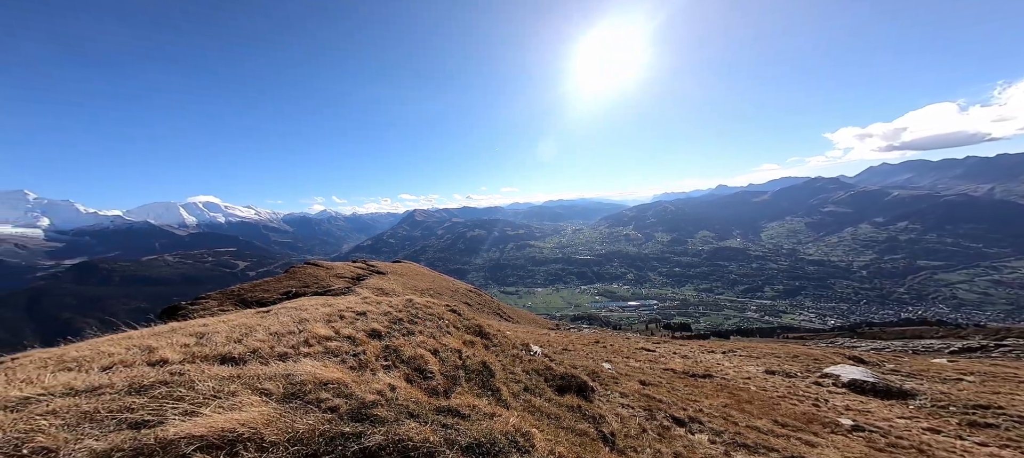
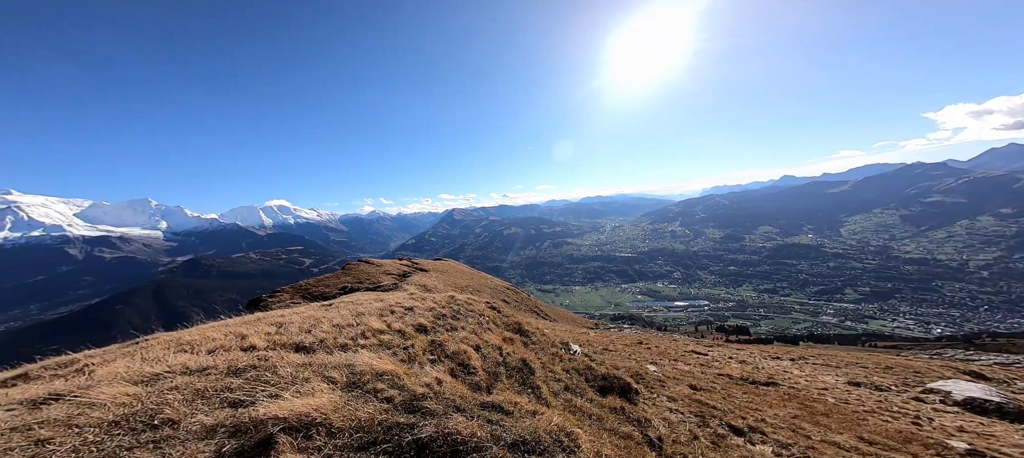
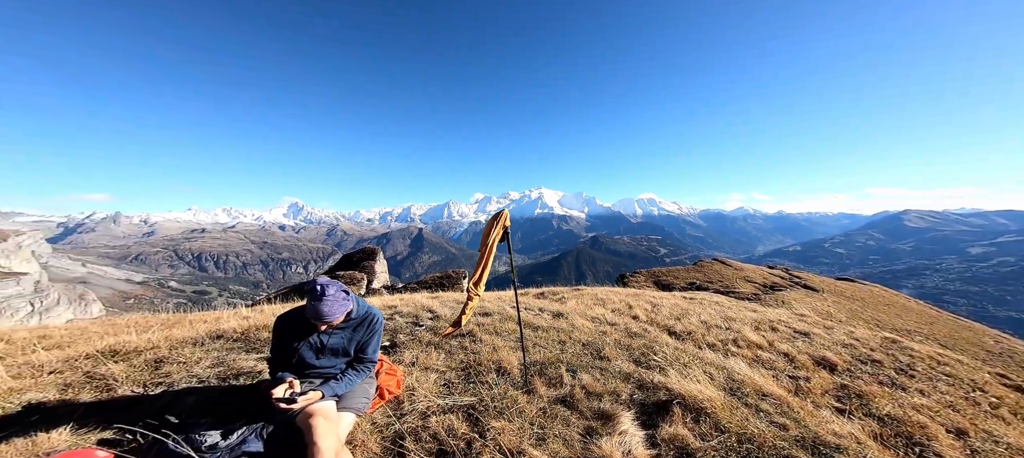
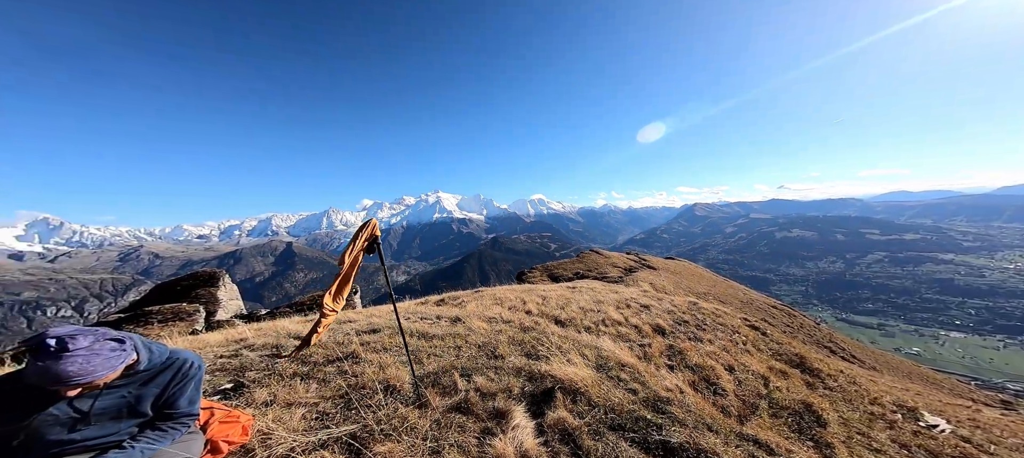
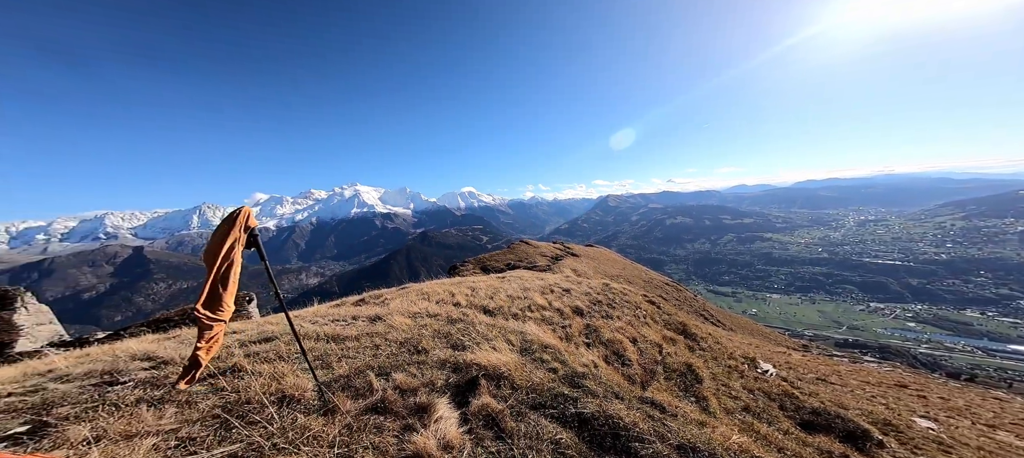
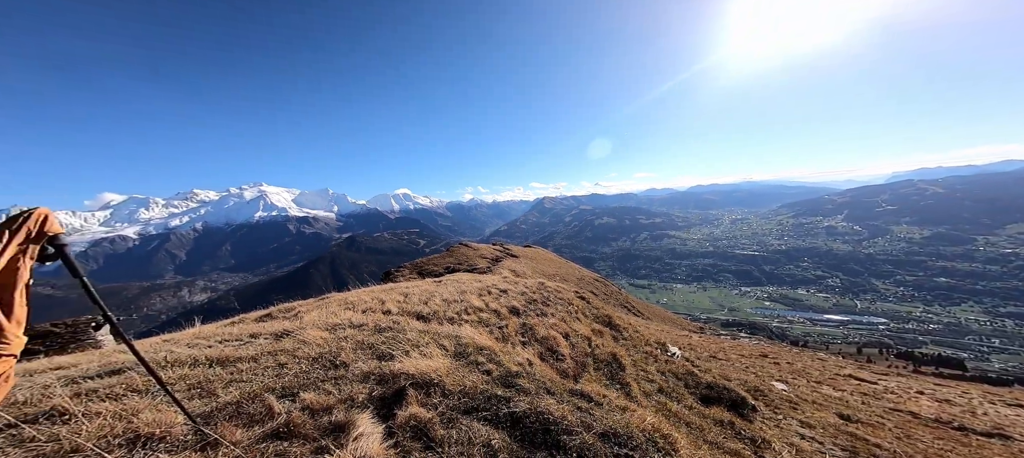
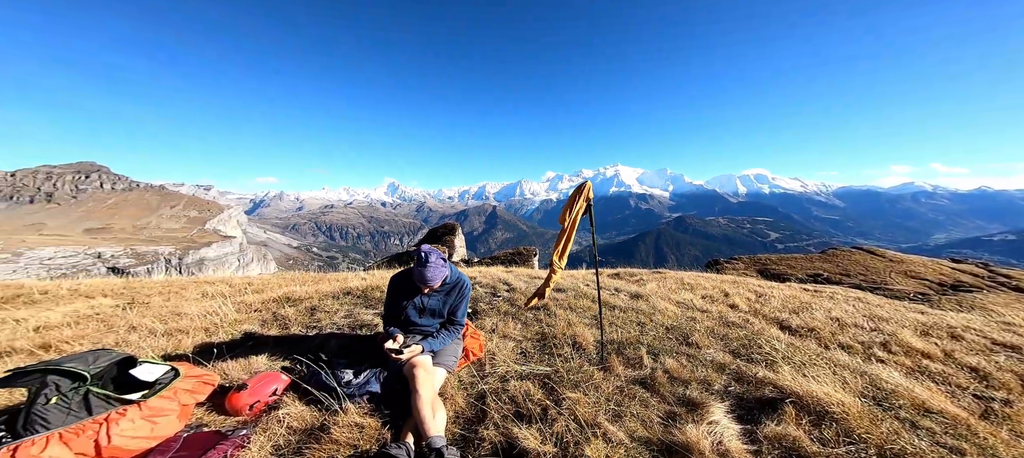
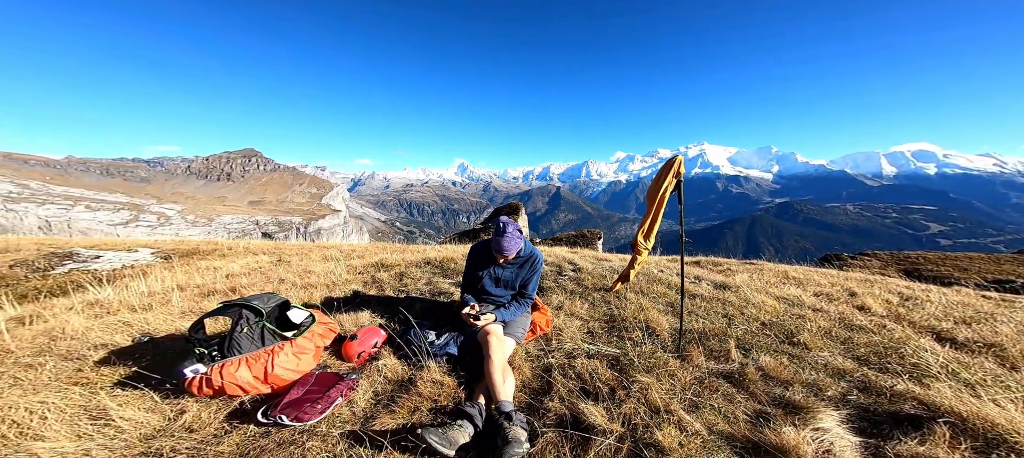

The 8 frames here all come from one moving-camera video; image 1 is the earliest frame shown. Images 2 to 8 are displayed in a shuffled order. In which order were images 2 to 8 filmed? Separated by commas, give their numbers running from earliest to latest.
2, 6, 5, 4, 3, 7, 8
